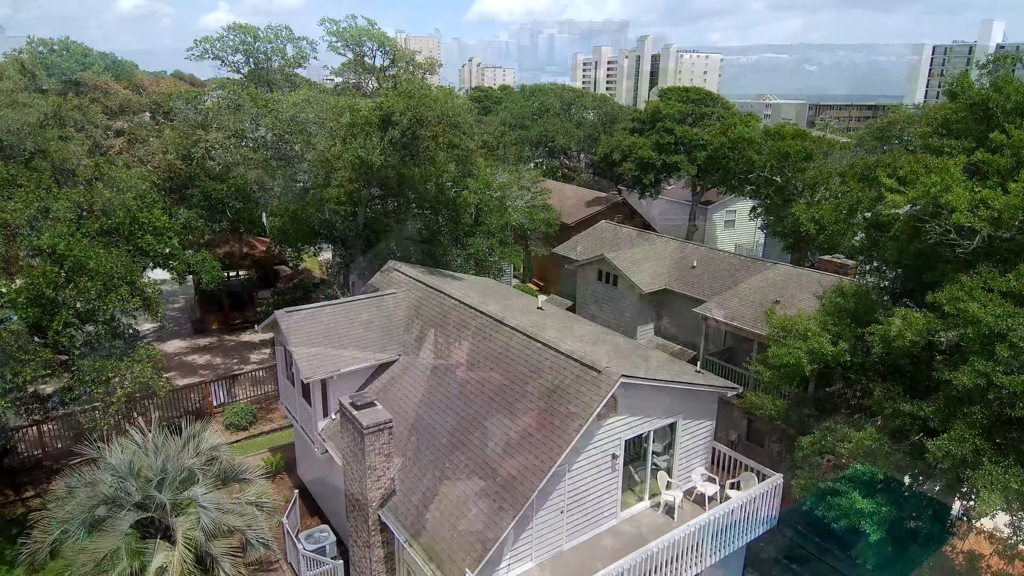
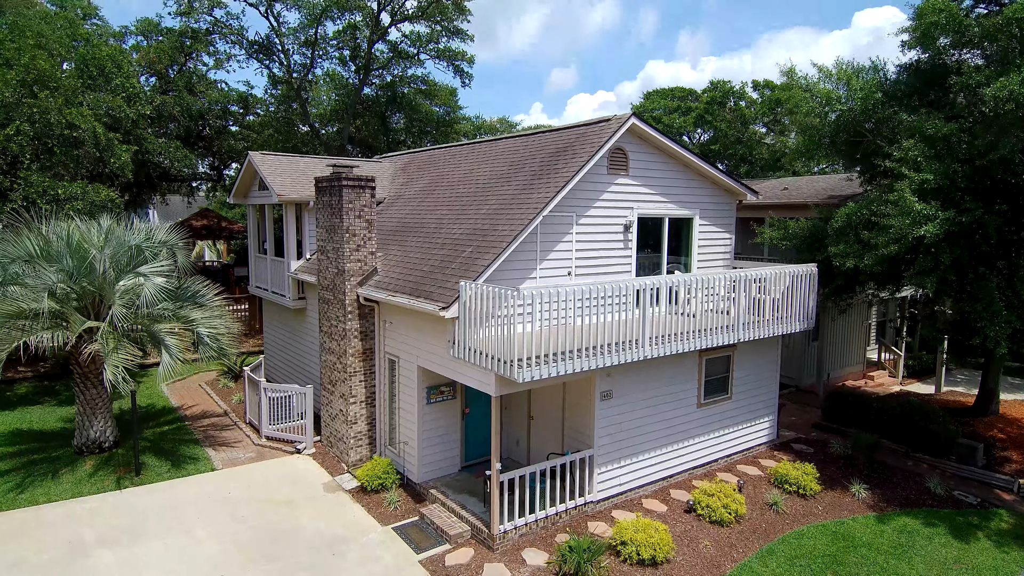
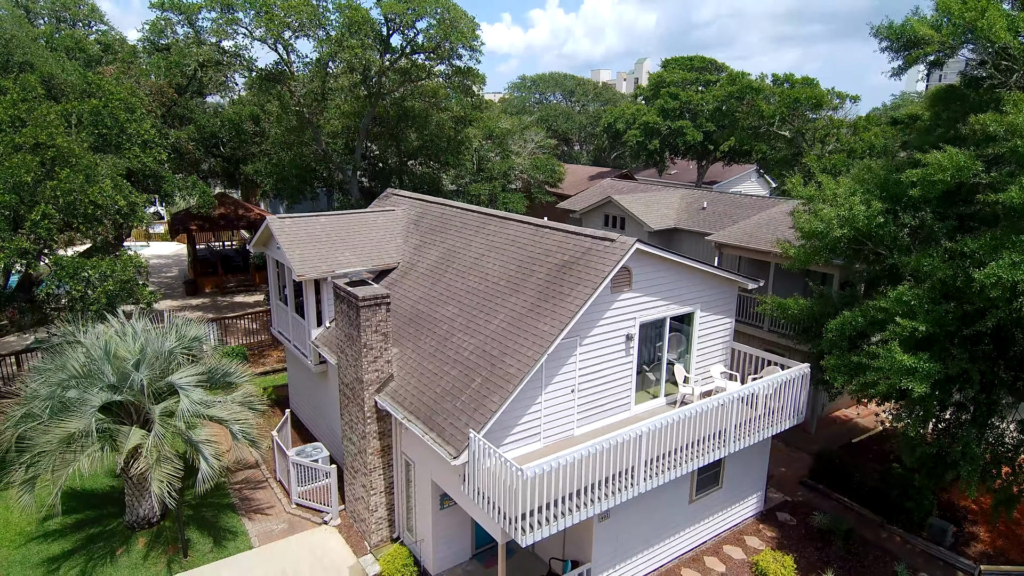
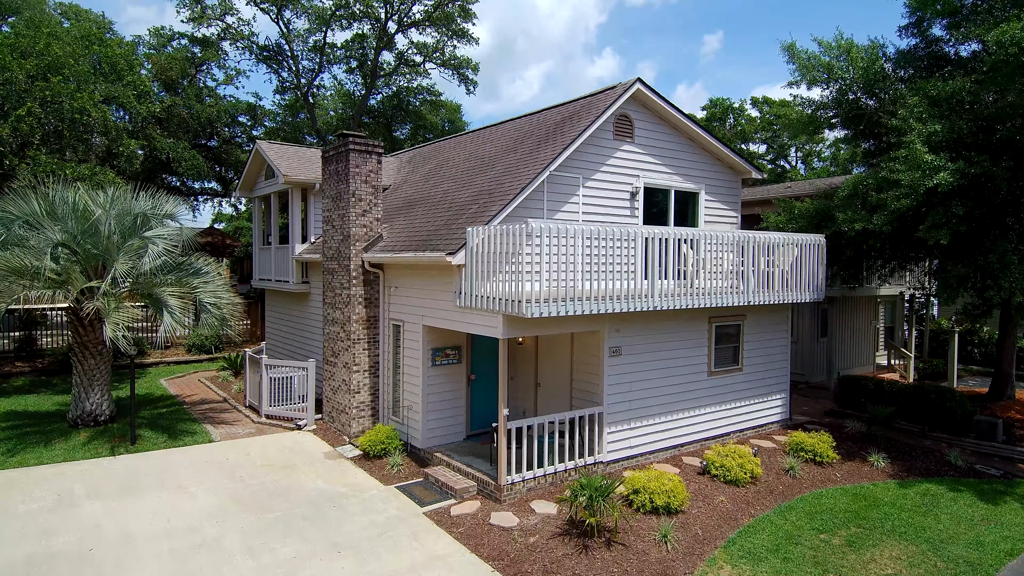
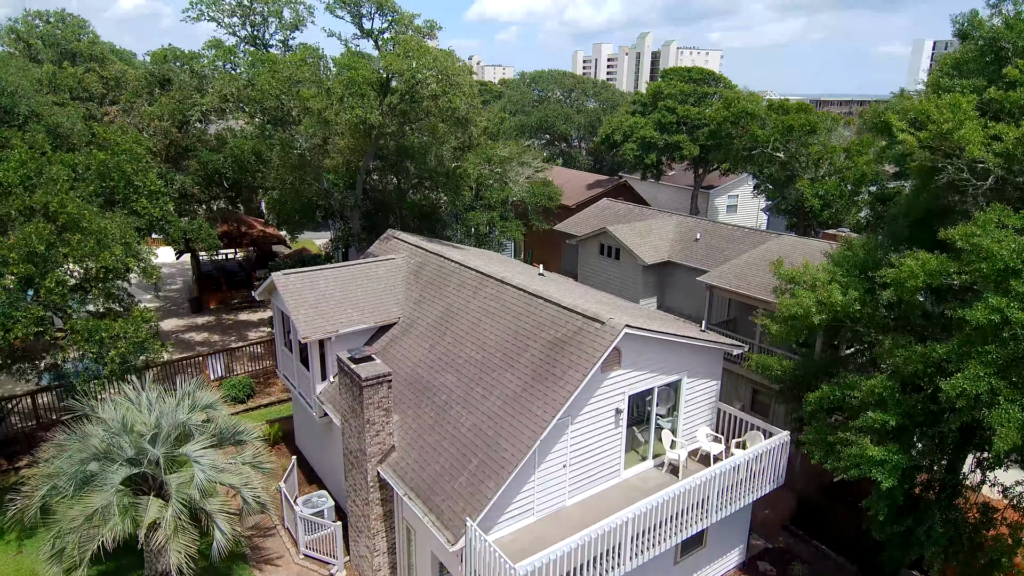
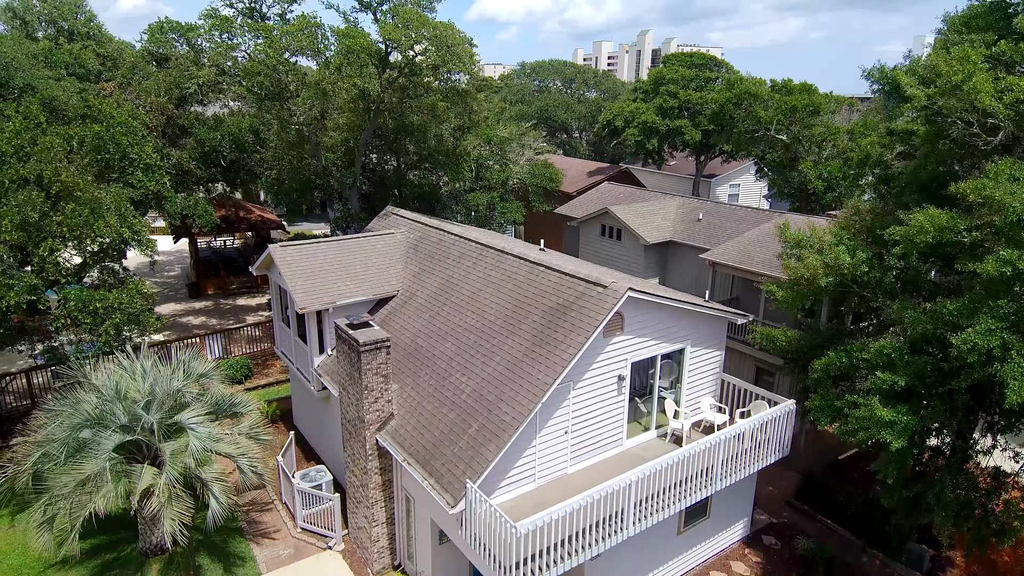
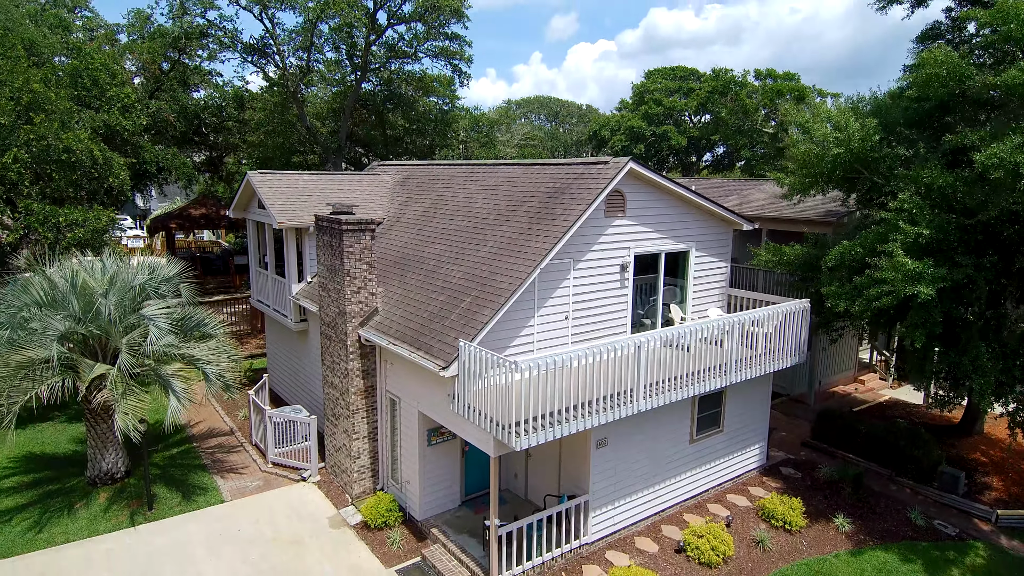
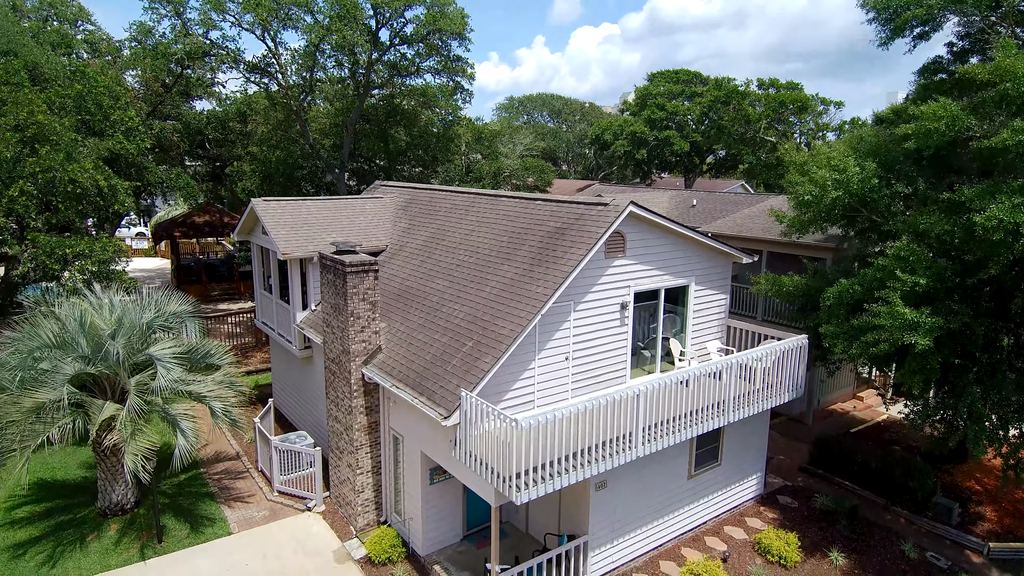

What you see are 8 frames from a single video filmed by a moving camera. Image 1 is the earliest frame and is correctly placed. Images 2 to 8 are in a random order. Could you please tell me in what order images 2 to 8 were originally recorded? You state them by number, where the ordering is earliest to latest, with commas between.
5, 6, 3, 8, 7, 2, 4
